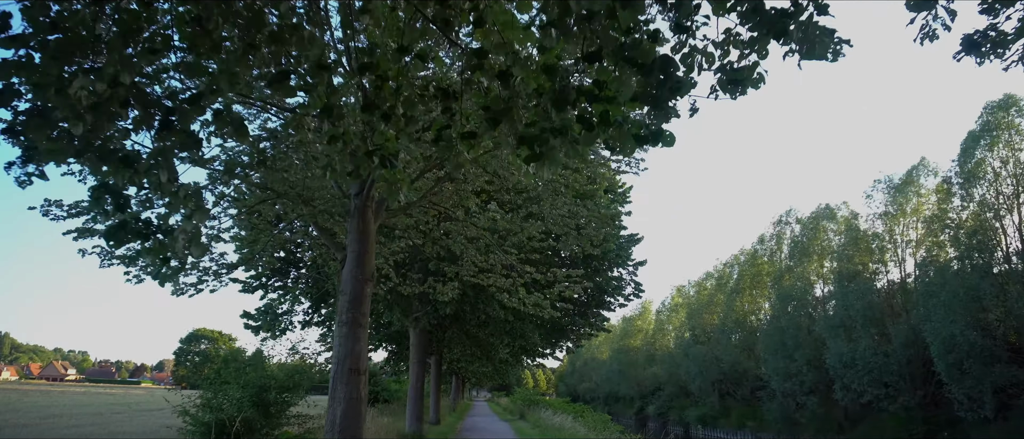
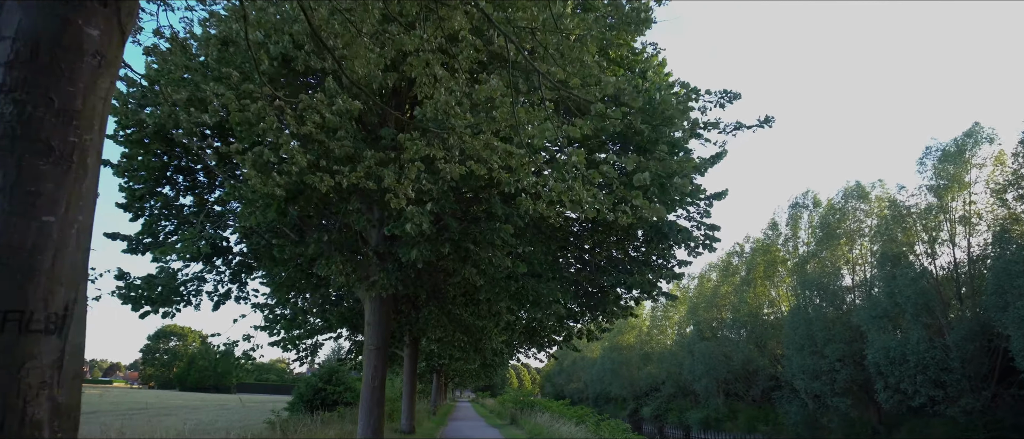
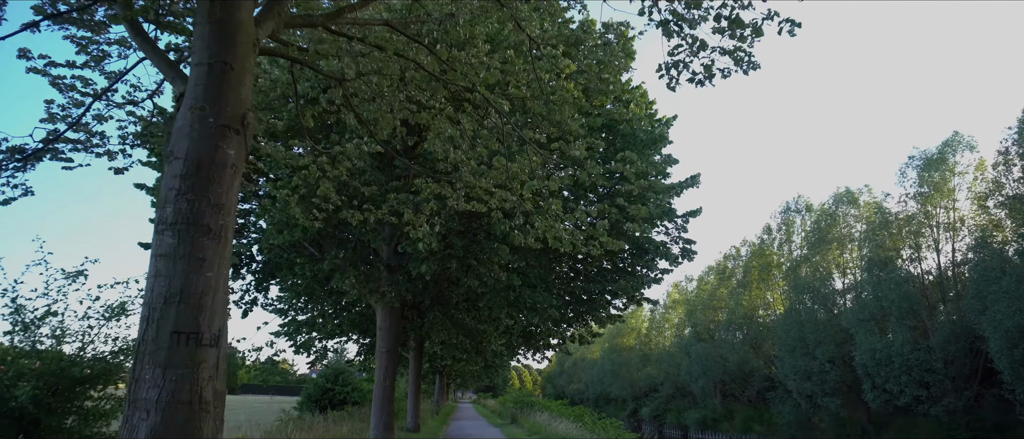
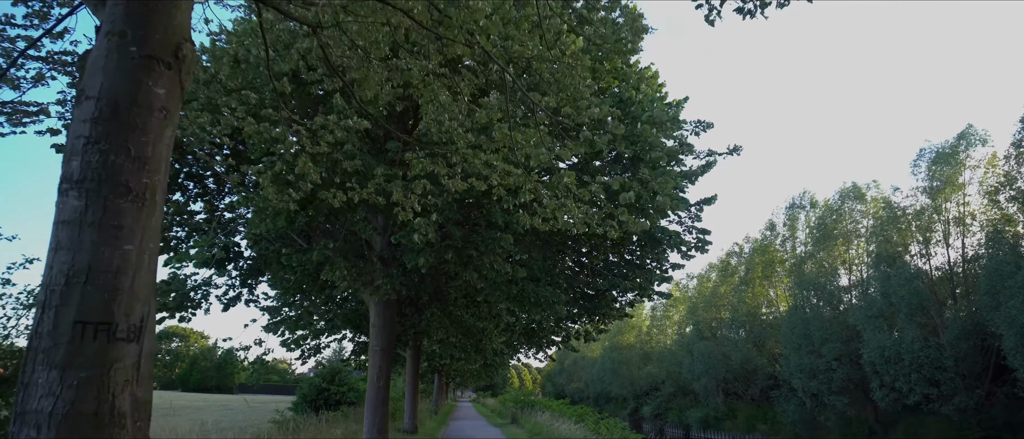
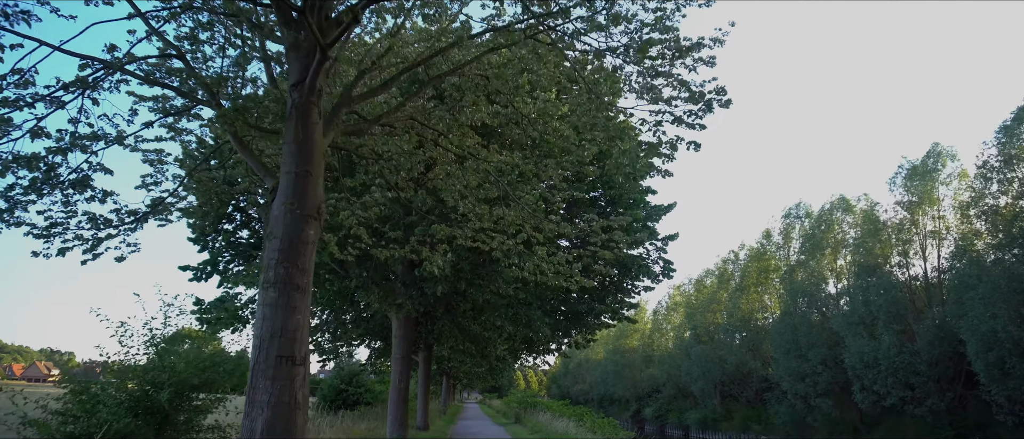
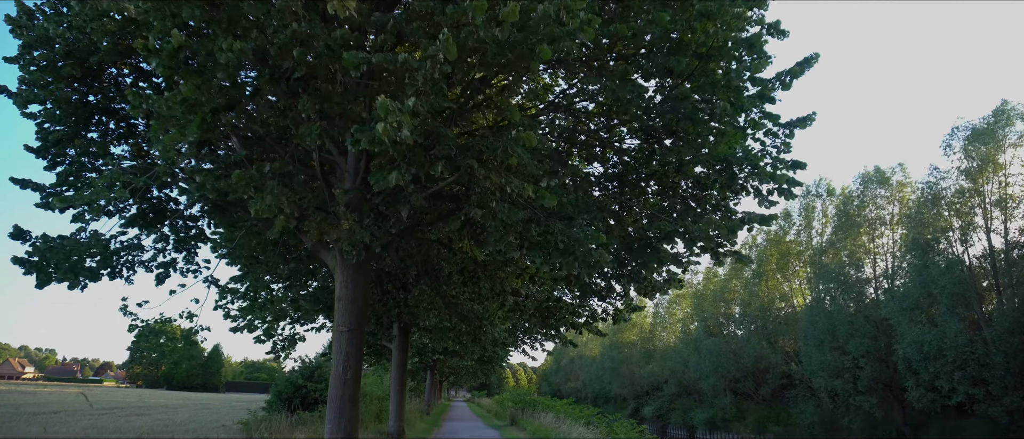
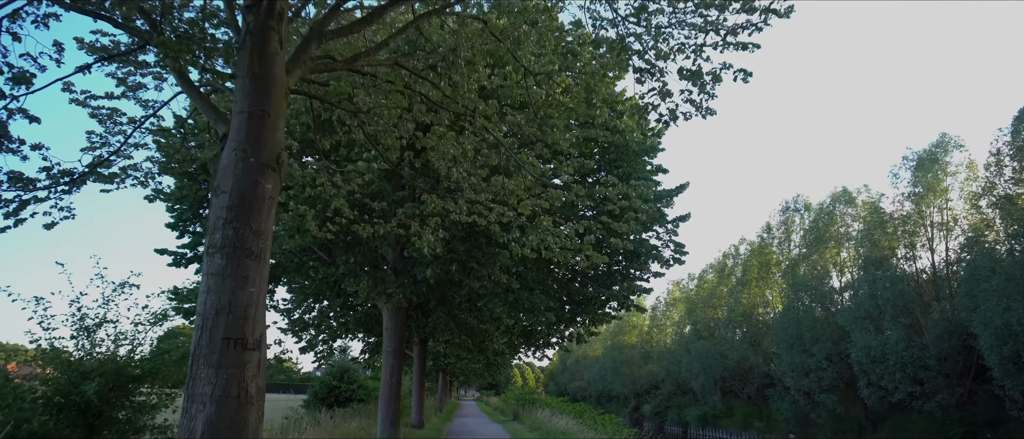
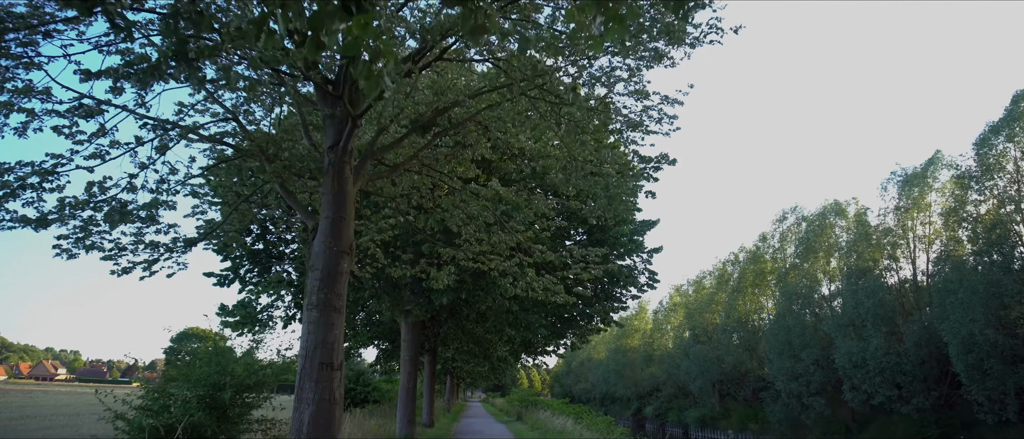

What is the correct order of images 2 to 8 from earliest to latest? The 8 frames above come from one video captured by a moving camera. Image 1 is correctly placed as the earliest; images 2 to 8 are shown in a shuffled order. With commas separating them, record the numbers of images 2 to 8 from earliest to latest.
8, 5, 7, 3, 4, 2, 6
